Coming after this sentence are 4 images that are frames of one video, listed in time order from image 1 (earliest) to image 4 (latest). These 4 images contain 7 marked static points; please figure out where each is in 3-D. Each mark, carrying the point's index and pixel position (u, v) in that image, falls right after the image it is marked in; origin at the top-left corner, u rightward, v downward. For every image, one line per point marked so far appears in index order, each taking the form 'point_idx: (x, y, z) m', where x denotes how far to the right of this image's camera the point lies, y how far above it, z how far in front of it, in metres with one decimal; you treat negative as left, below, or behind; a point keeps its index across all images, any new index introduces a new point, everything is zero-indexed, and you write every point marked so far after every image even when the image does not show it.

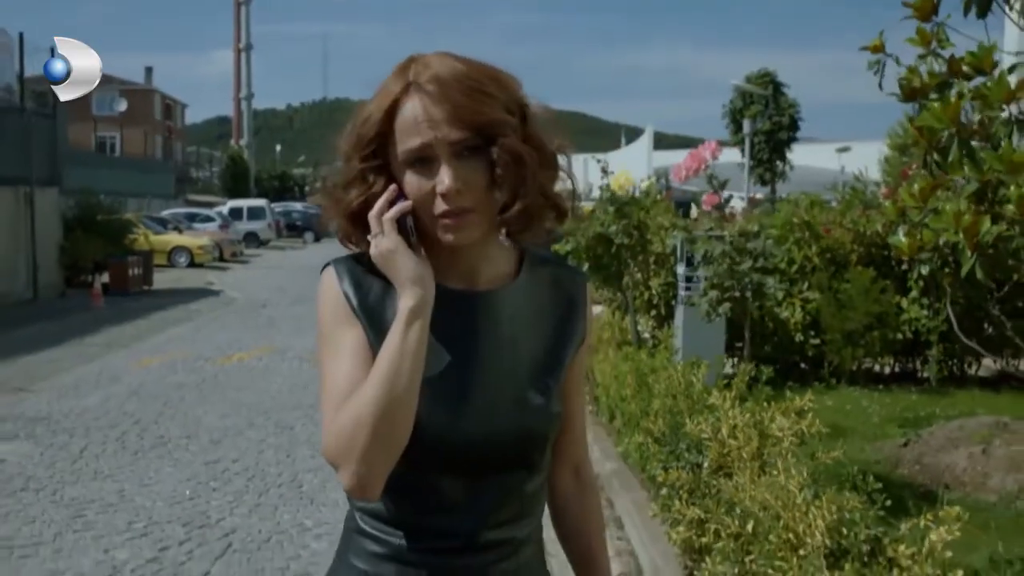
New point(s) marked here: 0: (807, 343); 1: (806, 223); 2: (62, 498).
0: (+2.8, -0.5, +10.8) m
1: (+2.9, +0.6, +11.2) m
2: (-3.0, -1.4, +7.5) m
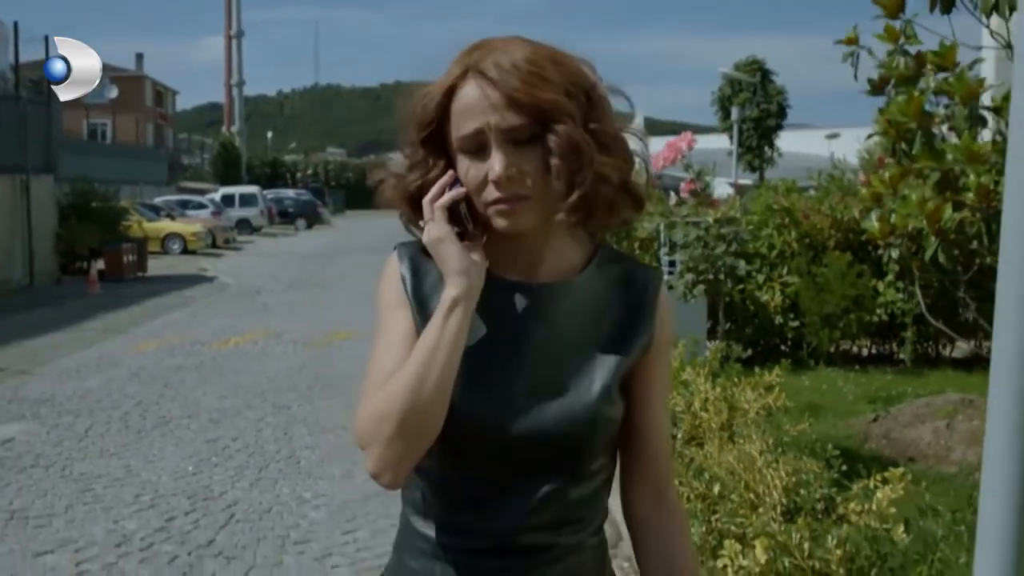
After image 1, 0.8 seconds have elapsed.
0: (+2.7, -0.4, +11.1) m
1: (+2.8, +0.8, +11.6) m
2: (-3.0, -1.3, +7.9) m
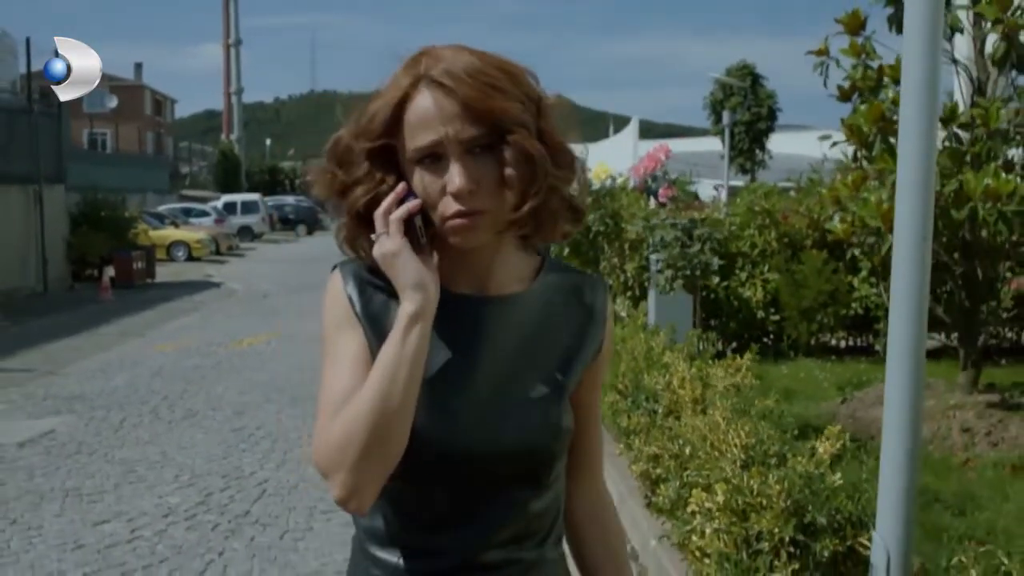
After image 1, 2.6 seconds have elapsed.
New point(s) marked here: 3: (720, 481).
0: (+2.7, -0.3, +12.0) m
1: (+2.8, +0.8, +12.4) m
2: (-3.0, -1.3, +8.7) m
3: (+0.8, -0.8, +4.6) m
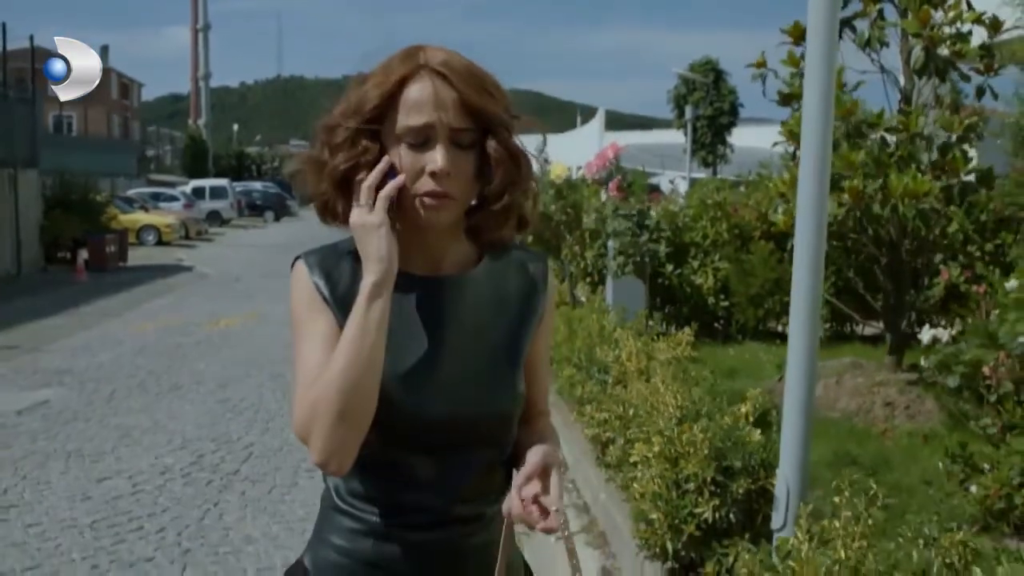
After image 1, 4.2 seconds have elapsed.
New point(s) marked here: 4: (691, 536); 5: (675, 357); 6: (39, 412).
0: (+2.3, -0.2, +12.8) m
1: (+2.4, +1.0, +13.2) m
2: (-3.3, -1.1, +9.4) m
3: (+0.7, -0.7, +5.4) m
4: (+0.8, -1.1, +5.0) m
5: (+1.1, -0.5, +7.4) m
6: (-4.2, -1.1, +10.1) m
